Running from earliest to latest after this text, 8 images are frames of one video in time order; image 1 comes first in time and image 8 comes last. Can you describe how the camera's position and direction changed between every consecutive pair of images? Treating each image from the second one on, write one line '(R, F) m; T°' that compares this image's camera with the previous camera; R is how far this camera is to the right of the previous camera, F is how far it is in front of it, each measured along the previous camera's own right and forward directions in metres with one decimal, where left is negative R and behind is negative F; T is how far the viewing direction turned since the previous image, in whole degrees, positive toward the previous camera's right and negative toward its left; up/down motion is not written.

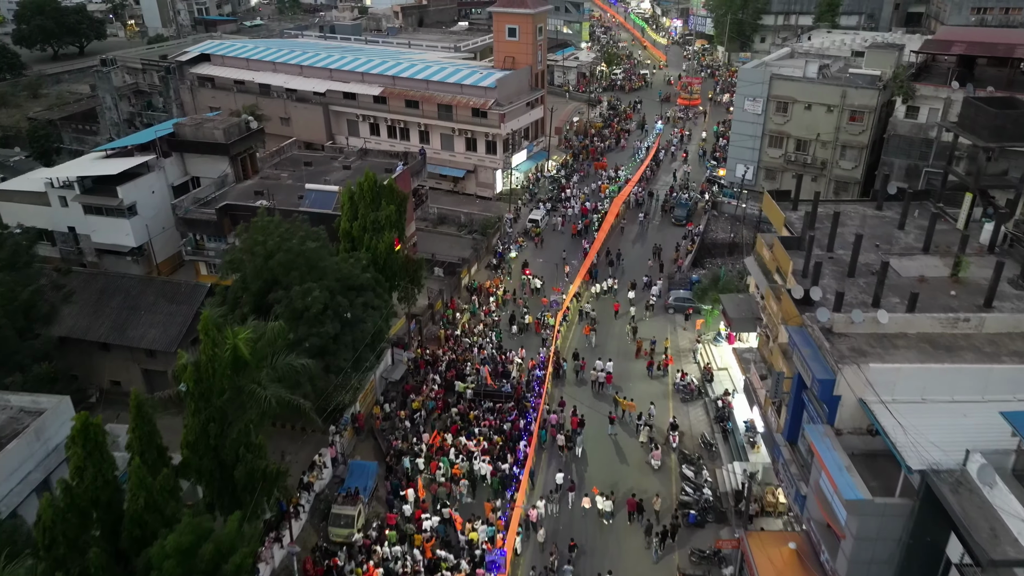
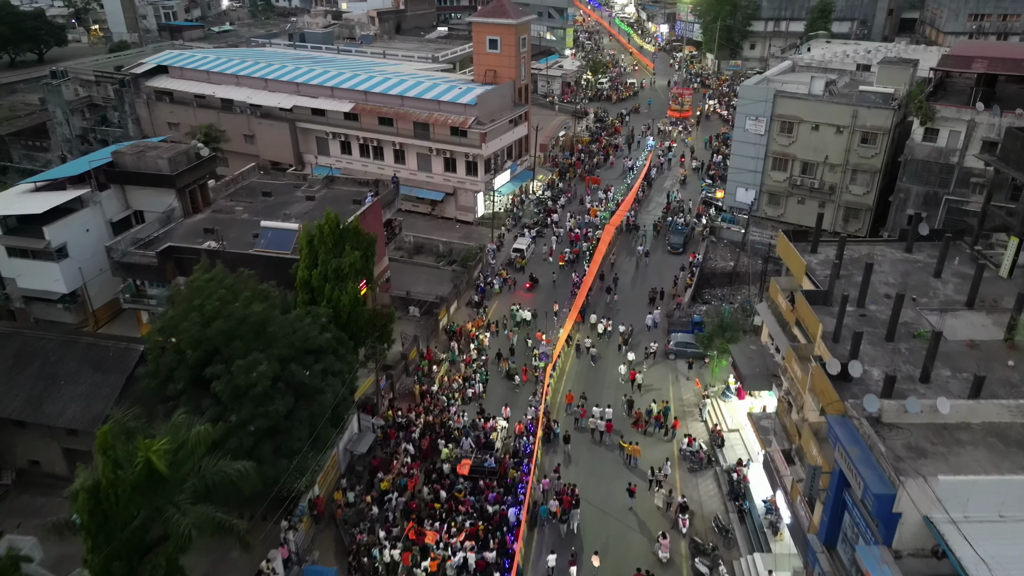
(0.0, +3.8) m; +1°
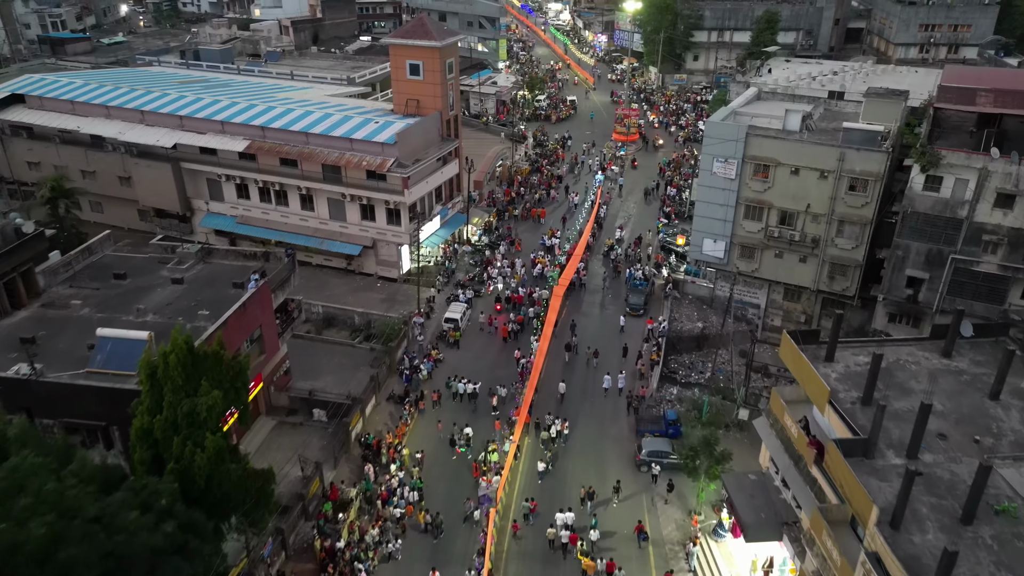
(+0.5, +7.0) m; +5°
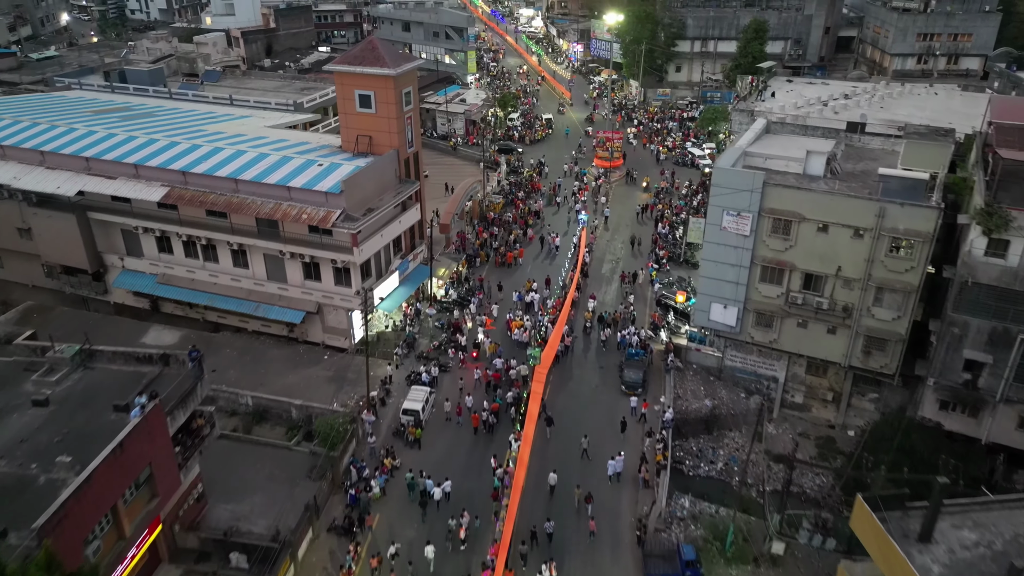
(+0.2, +6.2) m; +2°
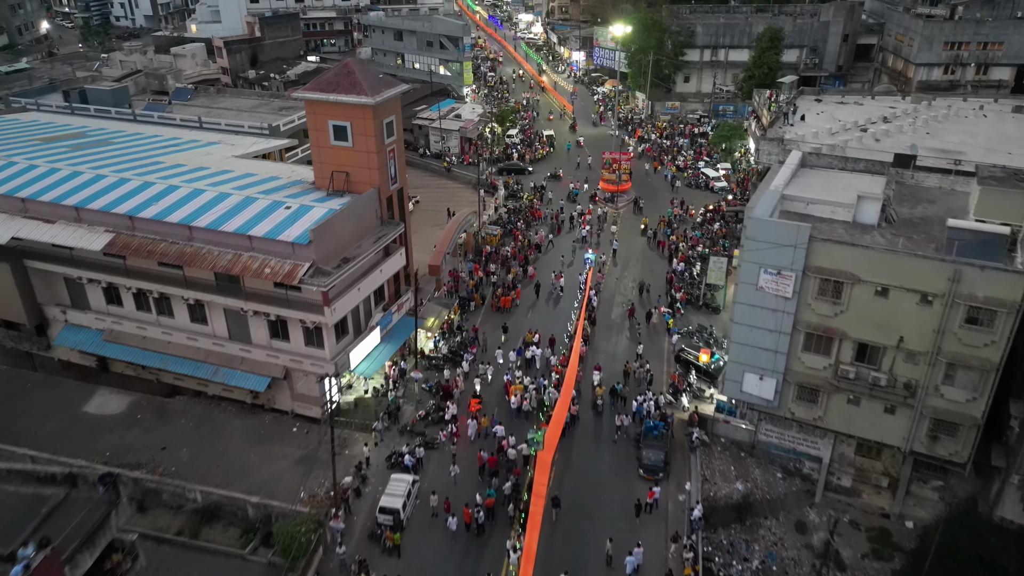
(+0.1, +4.6) m; 0°
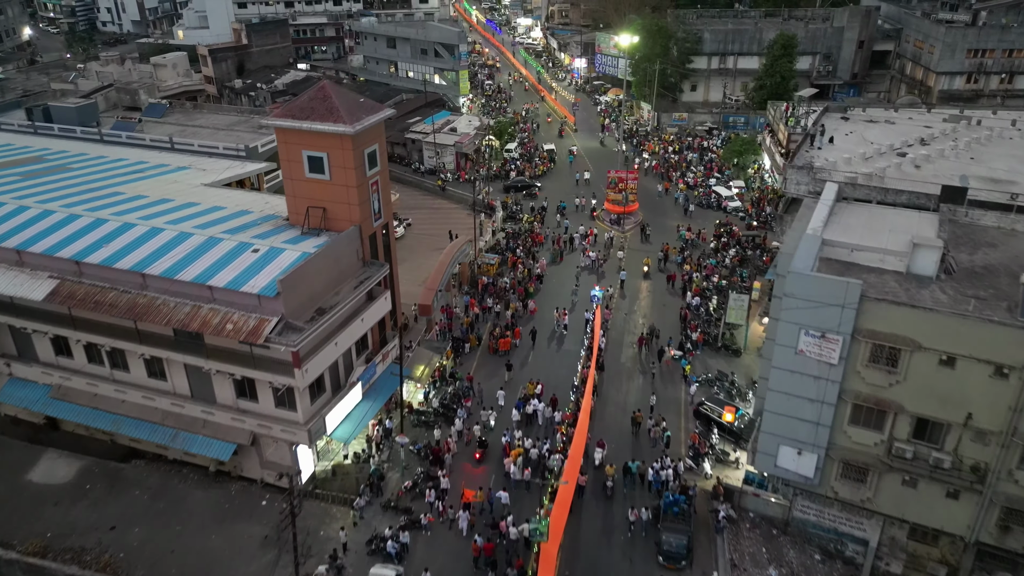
(0.0, +3.6) m; 0°
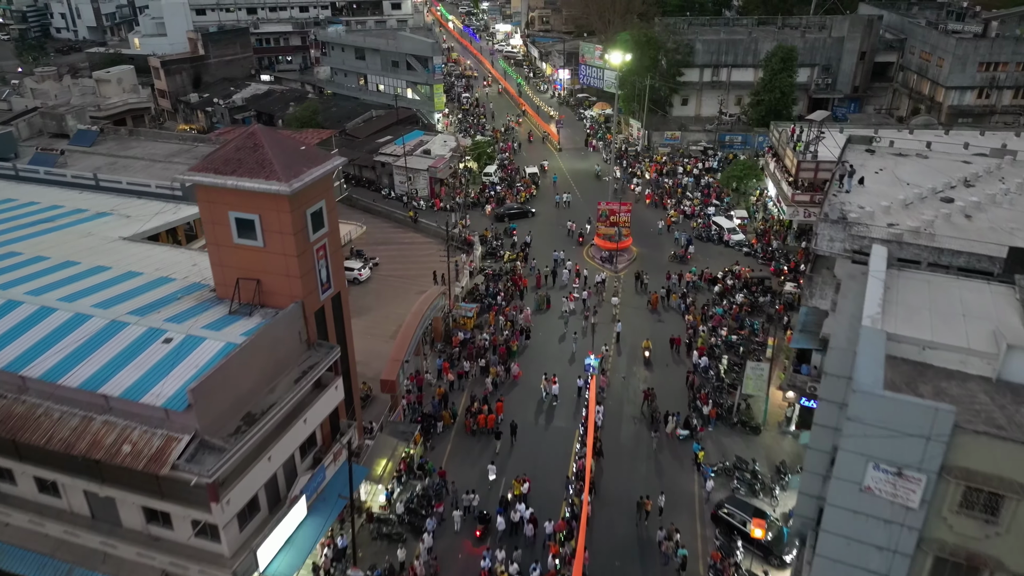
(+0.1, +5.1) m; +1°
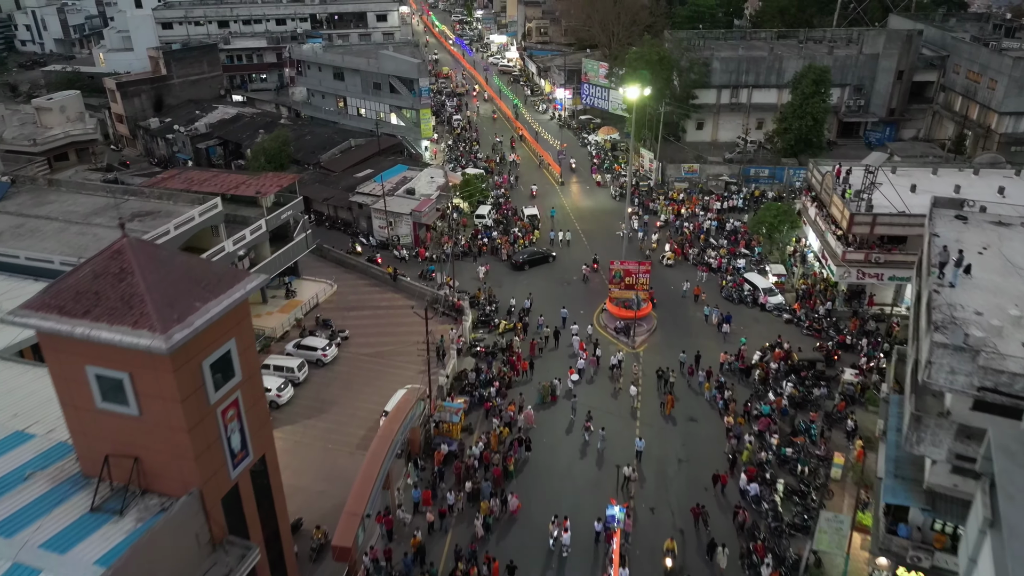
(0.0, +7.1) m; 0°
